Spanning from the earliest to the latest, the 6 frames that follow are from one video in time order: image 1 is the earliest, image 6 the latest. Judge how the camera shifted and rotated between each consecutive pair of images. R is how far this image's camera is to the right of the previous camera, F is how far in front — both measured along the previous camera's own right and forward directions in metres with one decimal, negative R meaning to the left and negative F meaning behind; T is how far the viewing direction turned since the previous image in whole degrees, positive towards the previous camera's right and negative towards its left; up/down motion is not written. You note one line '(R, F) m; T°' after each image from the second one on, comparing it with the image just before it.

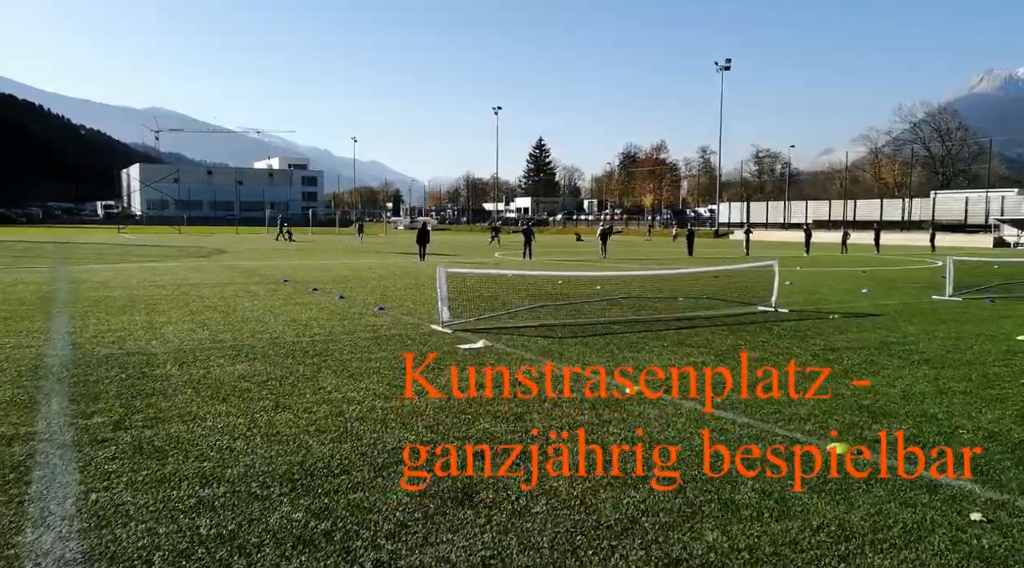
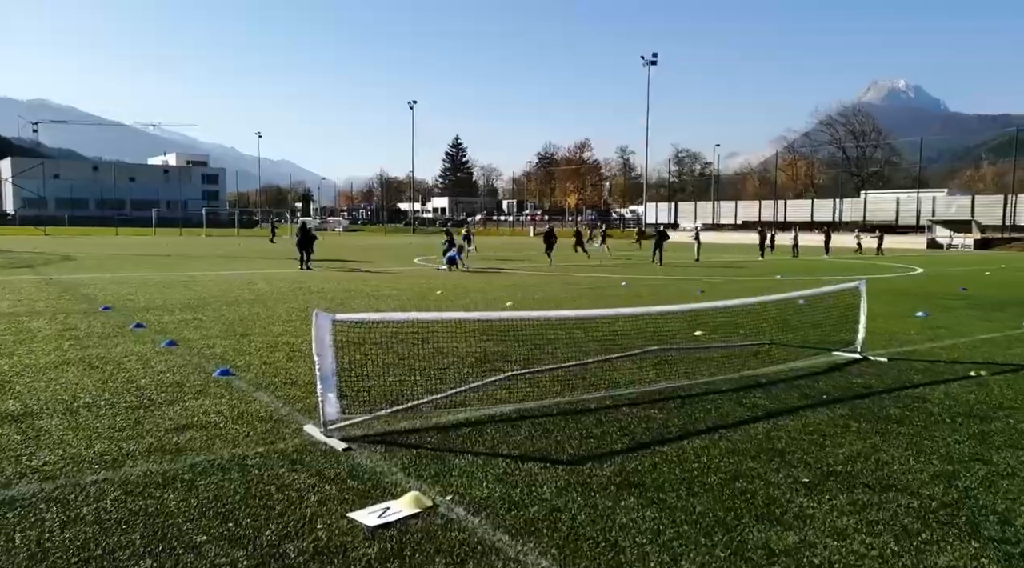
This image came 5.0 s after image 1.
(-0.3, +5.1) m; +6°
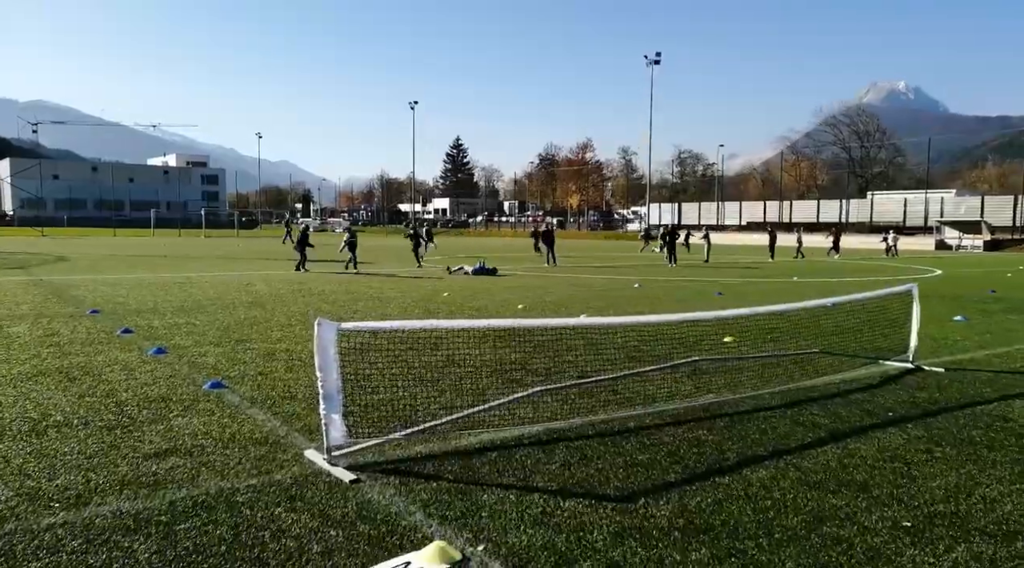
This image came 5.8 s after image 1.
(-0.2, +0.7) m; 0°
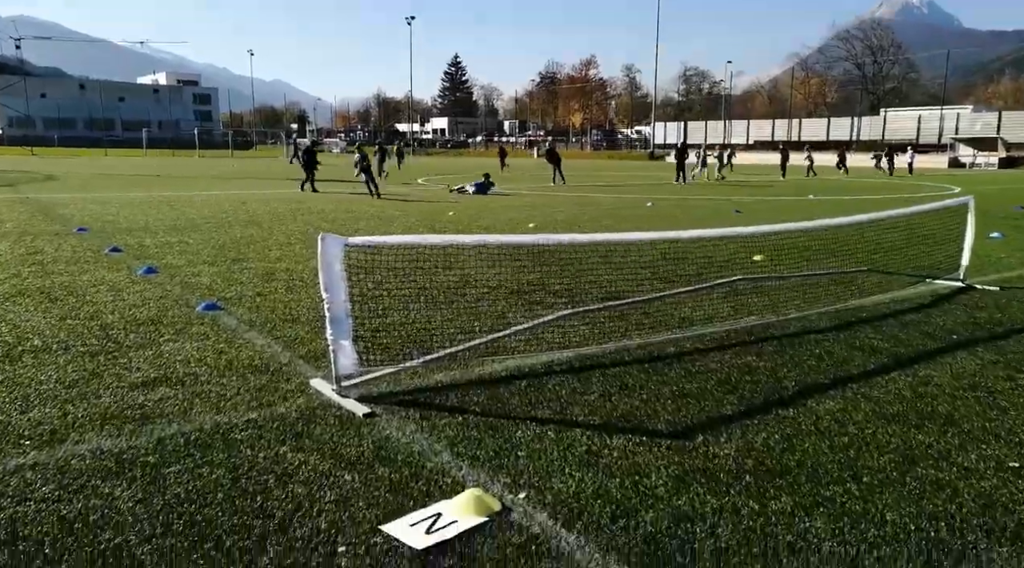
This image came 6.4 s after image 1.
(-0.2, +0.6) m; 0°
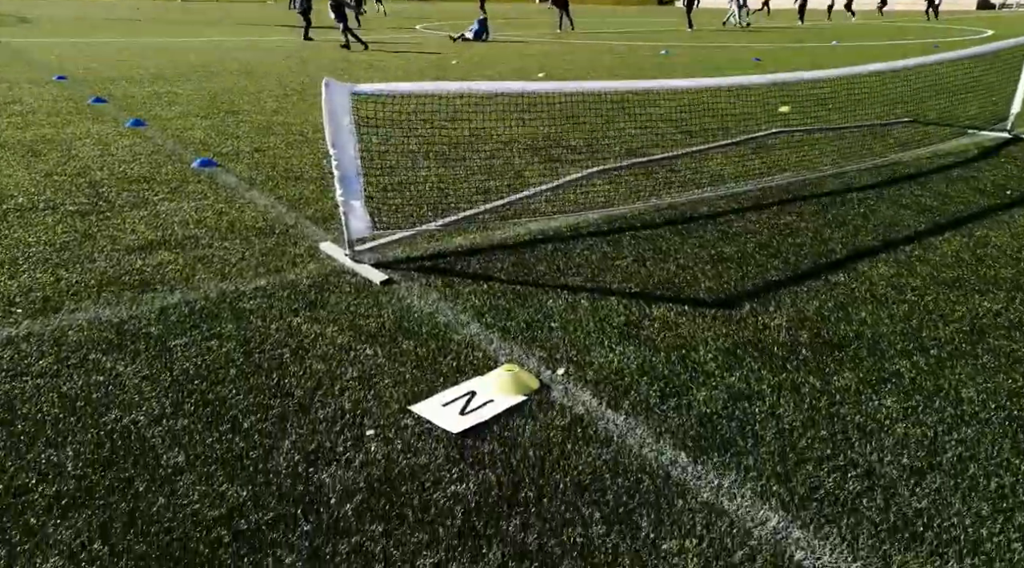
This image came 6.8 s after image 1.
(-0.1, +0.3) m; 0°
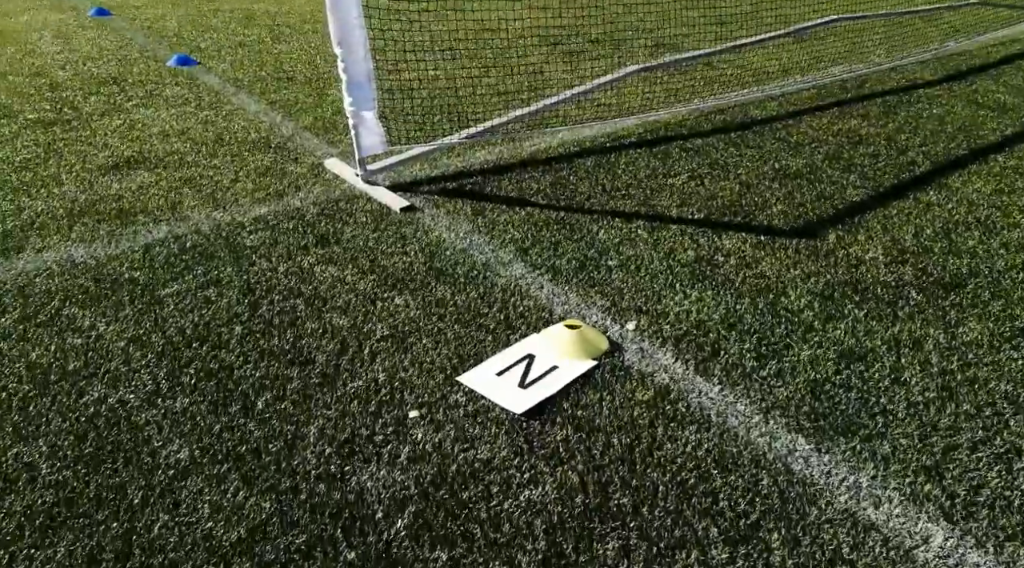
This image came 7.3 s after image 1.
(-0.2, +0.5) m; +1°
